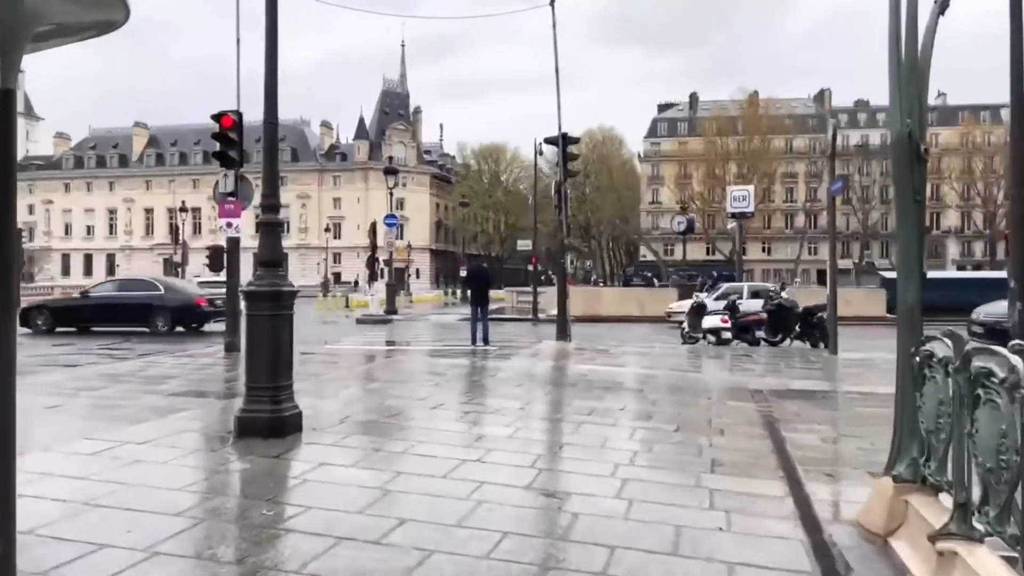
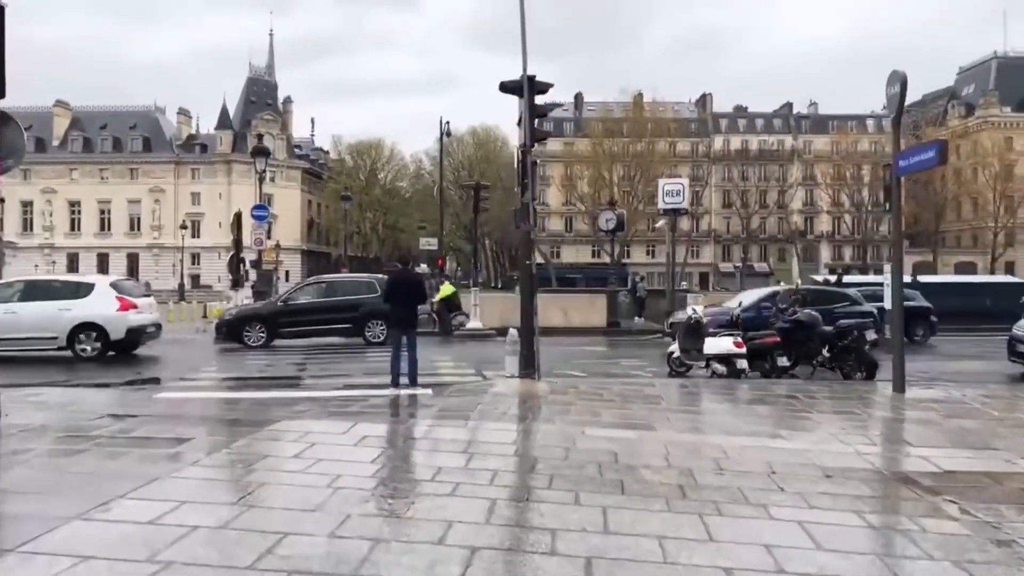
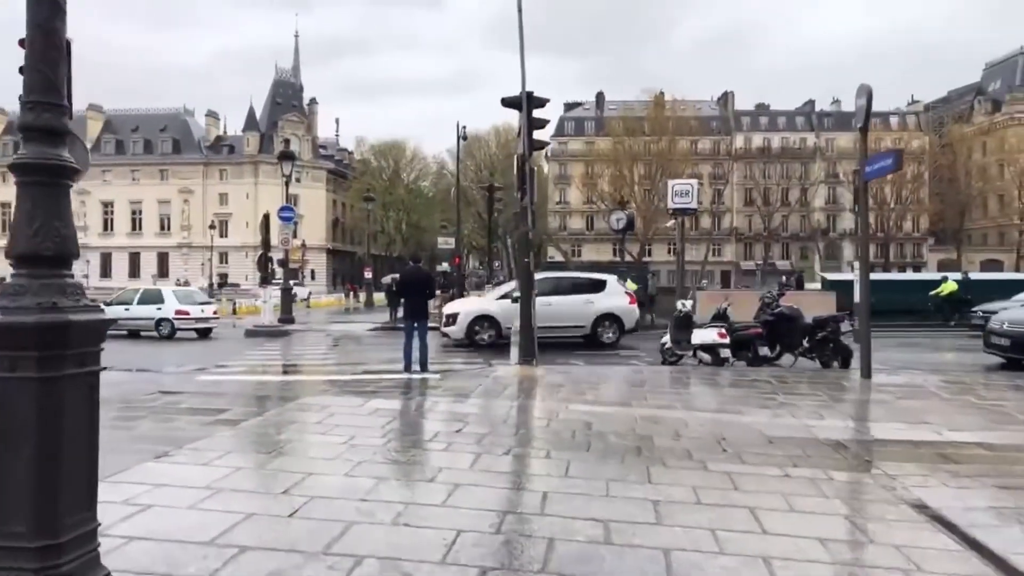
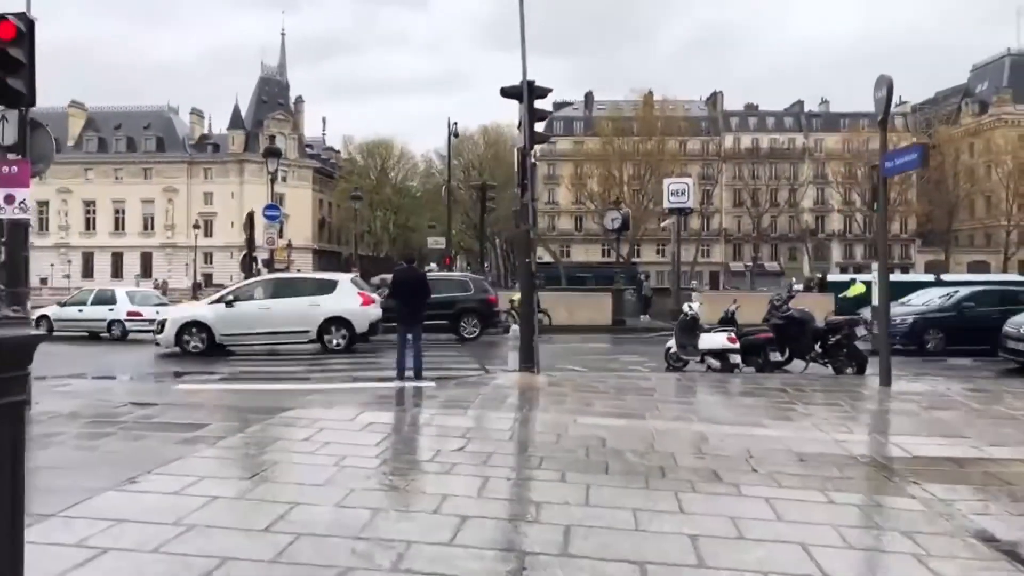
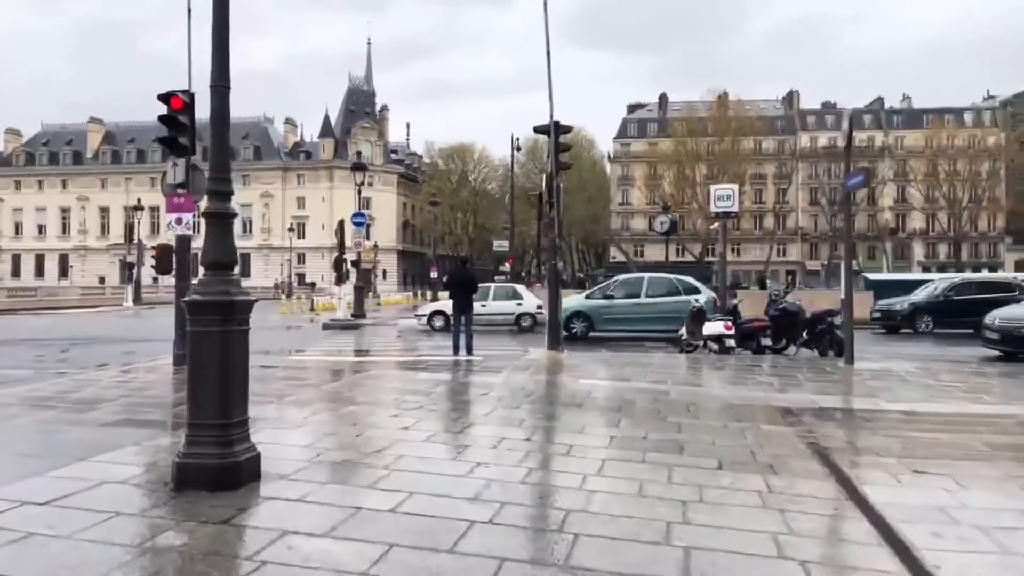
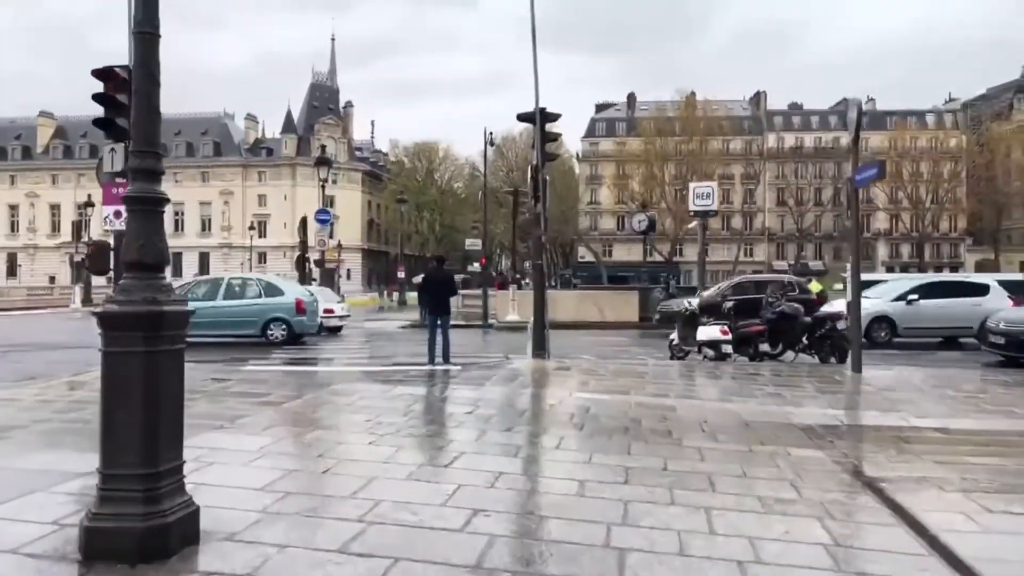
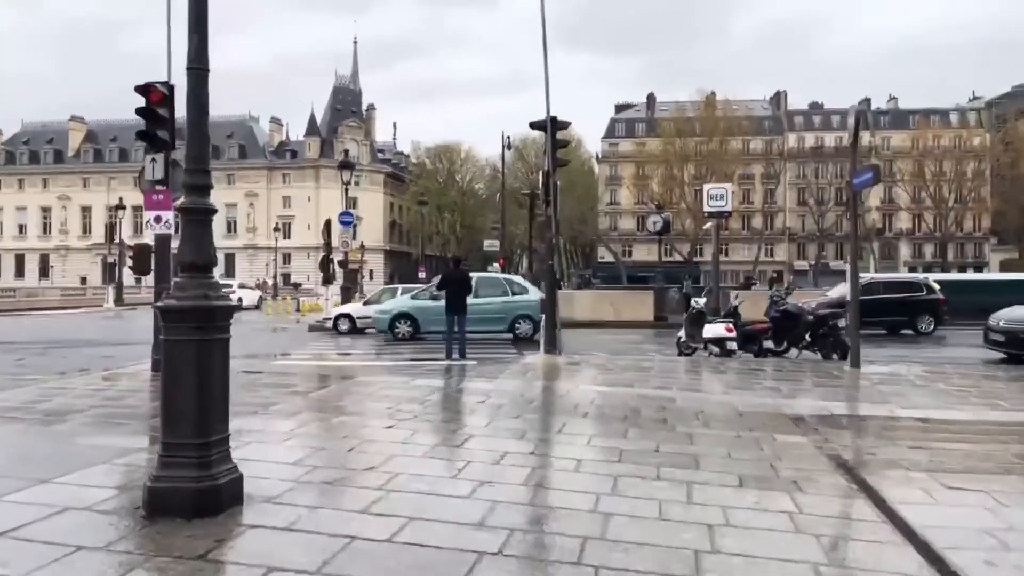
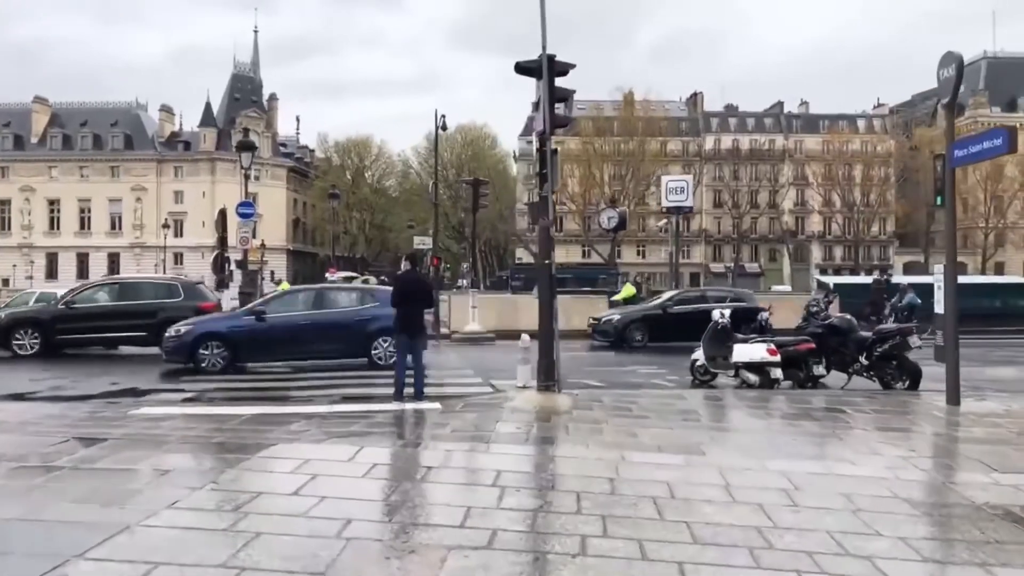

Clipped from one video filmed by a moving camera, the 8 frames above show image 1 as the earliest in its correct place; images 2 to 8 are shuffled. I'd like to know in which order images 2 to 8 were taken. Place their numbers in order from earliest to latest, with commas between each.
5, 7, 6, 3, 4, 2, 8
